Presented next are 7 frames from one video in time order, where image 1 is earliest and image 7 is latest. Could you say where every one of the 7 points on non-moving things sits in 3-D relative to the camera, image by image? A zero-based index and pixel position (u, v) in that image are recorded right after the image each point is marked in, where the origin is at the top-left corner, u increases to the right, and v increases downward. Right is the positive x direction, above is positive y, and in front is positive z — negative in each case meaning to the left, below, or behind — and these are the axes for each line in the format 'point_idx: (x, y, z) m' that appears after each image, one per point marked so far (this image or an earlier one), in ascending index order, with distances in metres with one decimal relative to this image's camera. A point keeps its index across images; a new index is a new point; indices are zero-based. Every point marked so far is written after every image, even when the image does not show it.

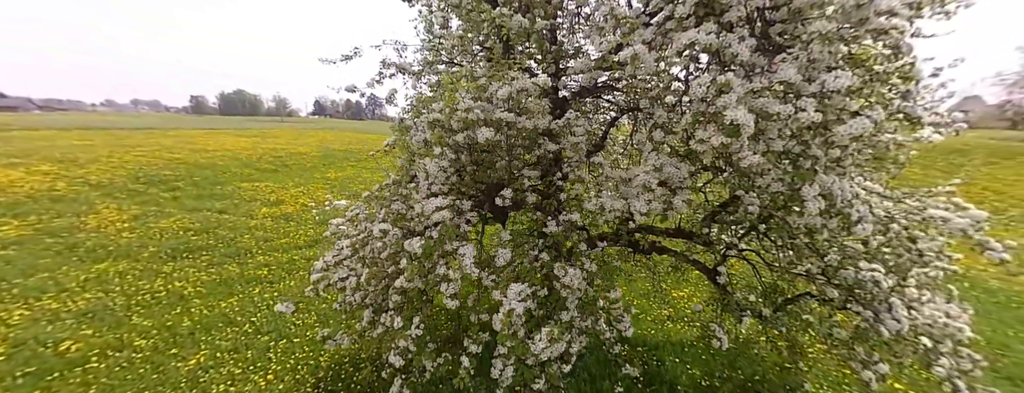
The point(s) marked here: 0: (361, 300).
0: (-2.4, -1.7, +5.4) m
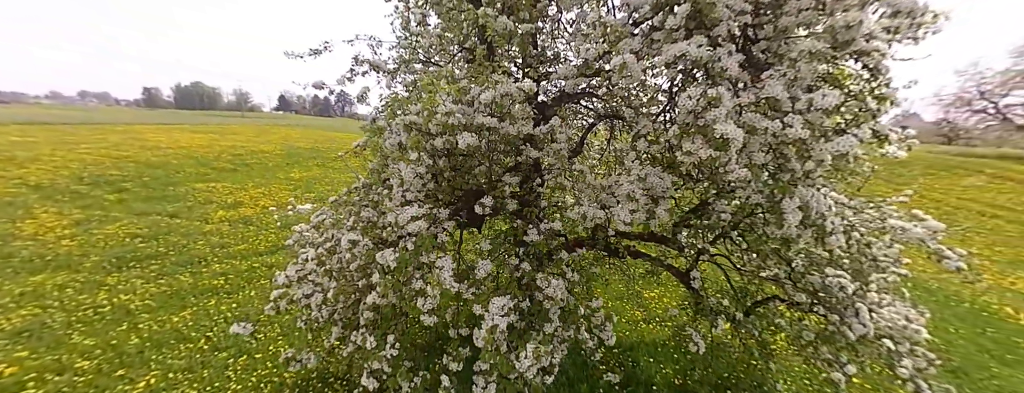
0: (-2.7, -1.8, +5.0) m
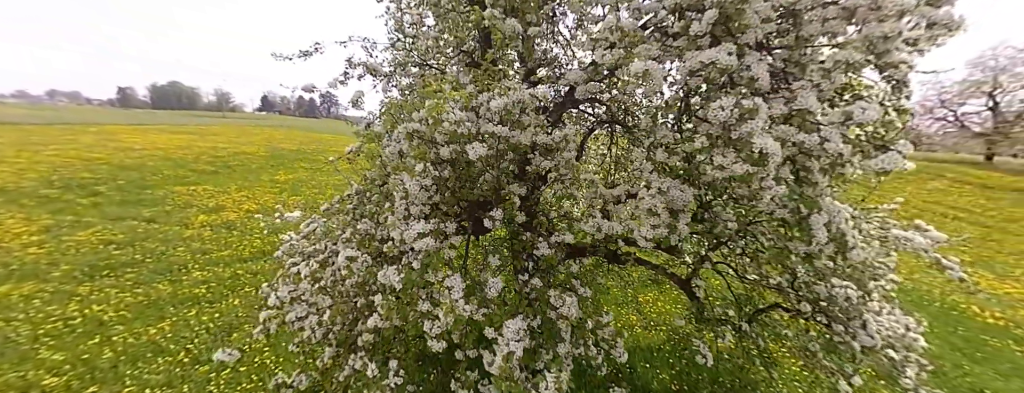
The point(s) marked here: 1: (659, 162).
0: (-2.6, -1.9, +4.7) m
1: (+1.8, +0.4, +4.1) m
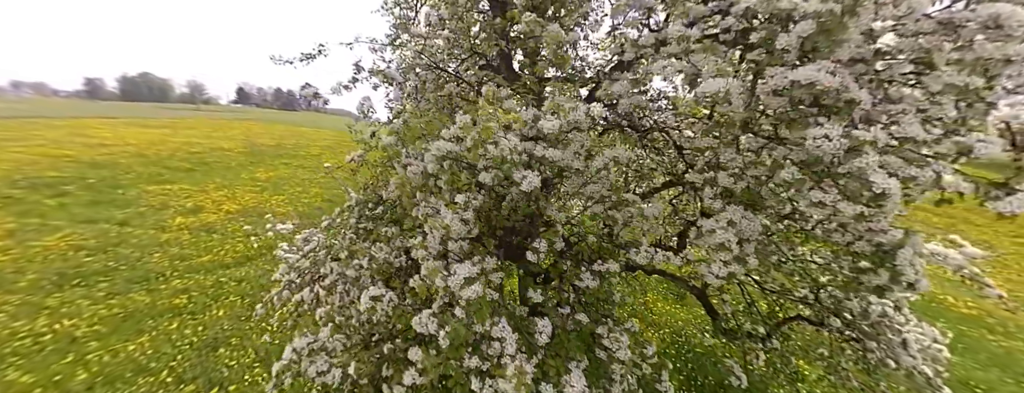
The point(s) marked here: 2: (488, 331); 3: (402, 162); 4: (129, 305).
0: (-2.1, -2.2, +4.2) m
1: (+2.3, +0.1, +3.7) m
2: (-0.2, -1.2, +3.2) m
3: (-1.5, +0.5, +4.9) m
4: (-16.6, -4.7, +15.0) m
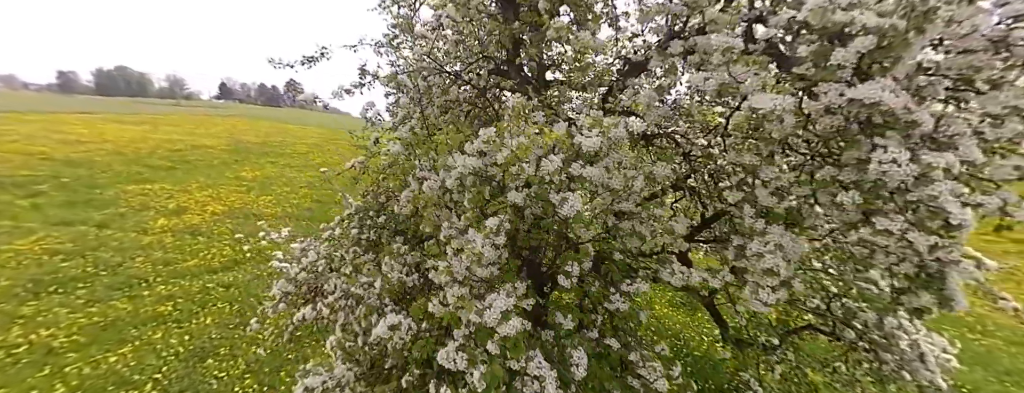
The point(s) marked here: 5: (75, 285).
0: (-1.8, -2.4, +3.9) m
1: (+2.6, -0.1, +3.6) m
2: (+0.1, -1.4, +2.9) m
3: (-1.3, +0.3, +4.6) m
4: (-16.7, -4.8, +14.3) m
5: (-20.0, -4.1, +15.8) m
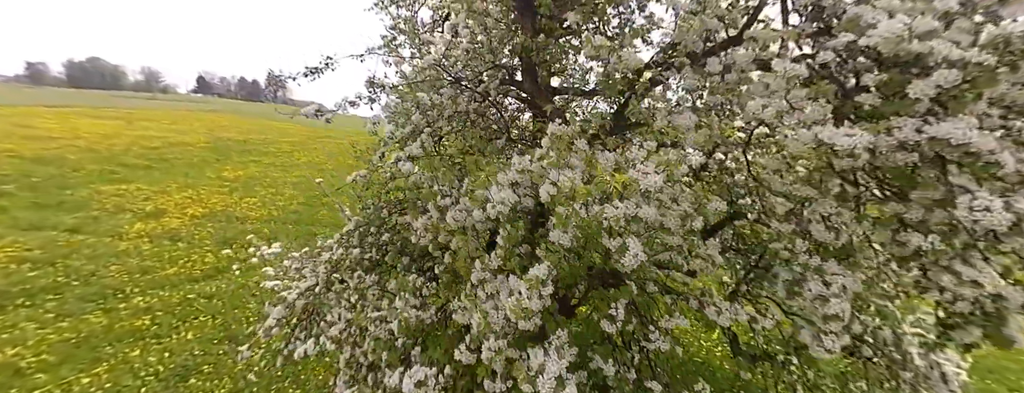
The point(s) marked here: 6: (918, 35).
0: (-1.5, -2.8, +3.5) m
1: (+2.9, -0.4, +3.3) m
2: (+0.4, -1.7, +2.6) m
3: (-1.0, 0.0, +4.2) m
4: (-16.7, -5.1, +13.4) m
5: (-20.0, -4.4, +14.8) m
6: (+3.0, +1.2, +2.6) m
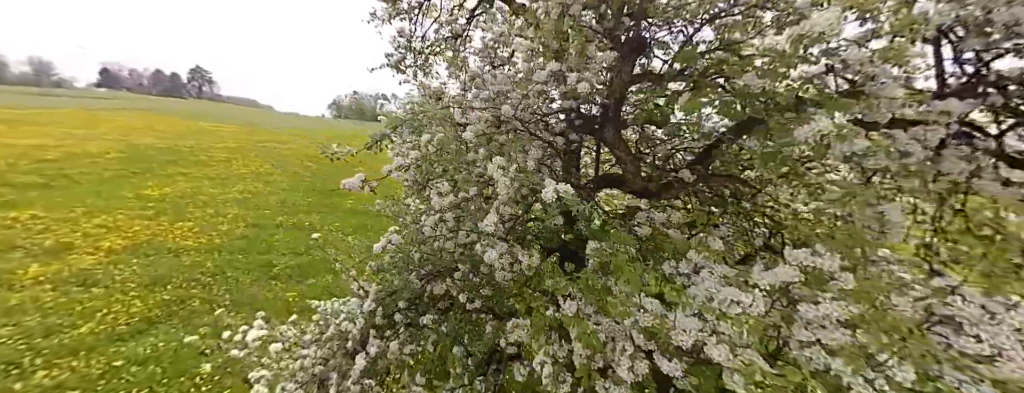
0: (+0.1, -3.8, +2.3) m
1: (+4.5, -1.4, +2.7) m
2: (+2.1, -2.7, +1.6) m
3: (+0.5, -1.1, +3.0) m
4: (-16.1, -6.8, +10.1) m
5: (-19.6, -6.1, +11.0) m
6: (+4.6, +0.3, +1.9) m
